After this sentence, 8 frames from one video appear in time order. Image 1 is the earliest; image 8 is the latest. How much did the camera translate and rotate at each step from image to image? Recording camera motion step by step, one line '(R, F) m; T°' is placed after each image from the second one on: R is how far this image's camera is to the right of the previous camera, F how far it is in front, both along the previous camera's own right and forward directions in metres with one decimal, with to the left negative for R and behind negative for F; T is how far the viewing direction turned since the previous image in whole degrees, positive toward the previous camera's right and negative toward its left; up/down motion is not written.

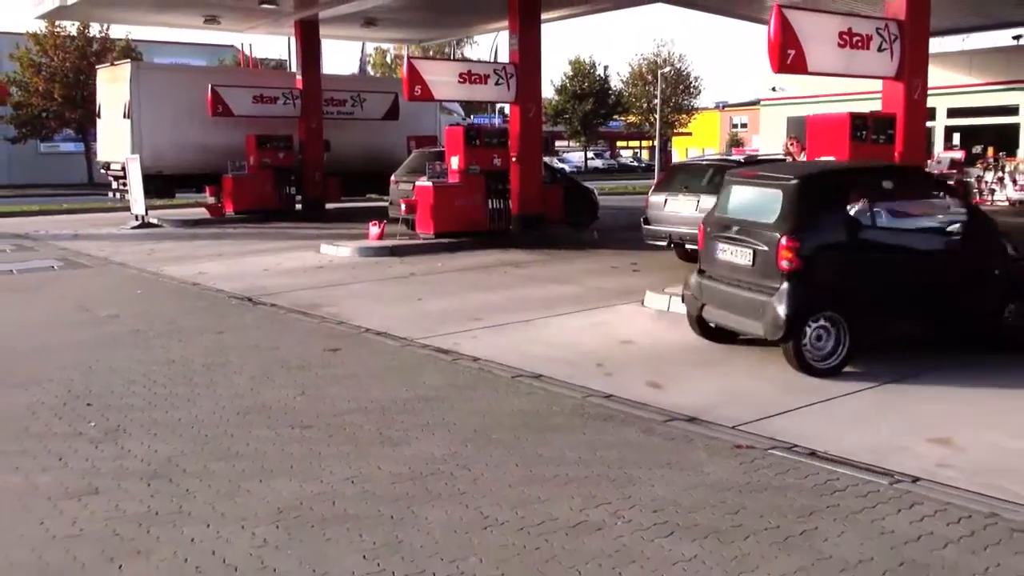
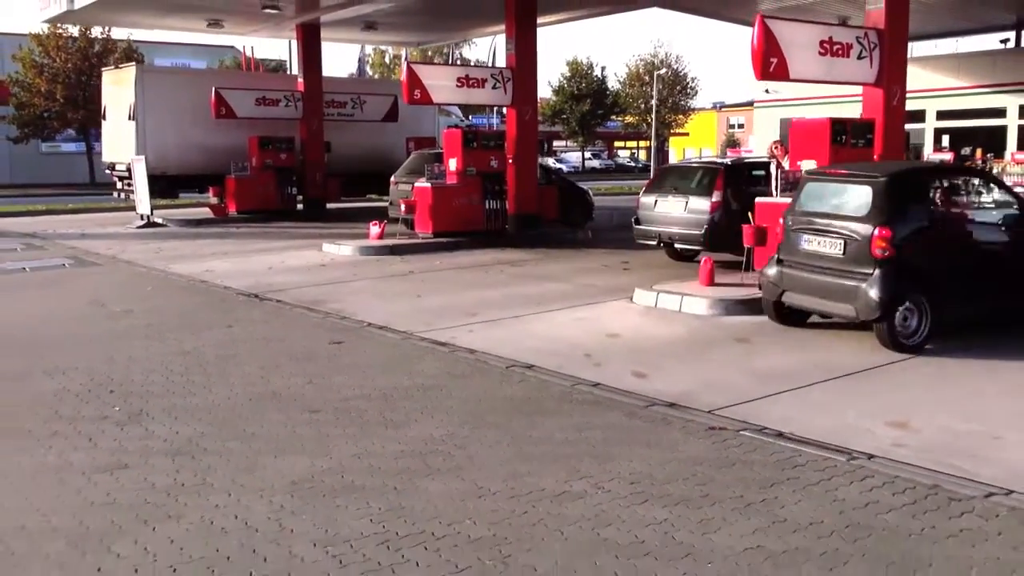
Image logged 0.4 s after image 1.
(0.0, -0.4) m; 0°
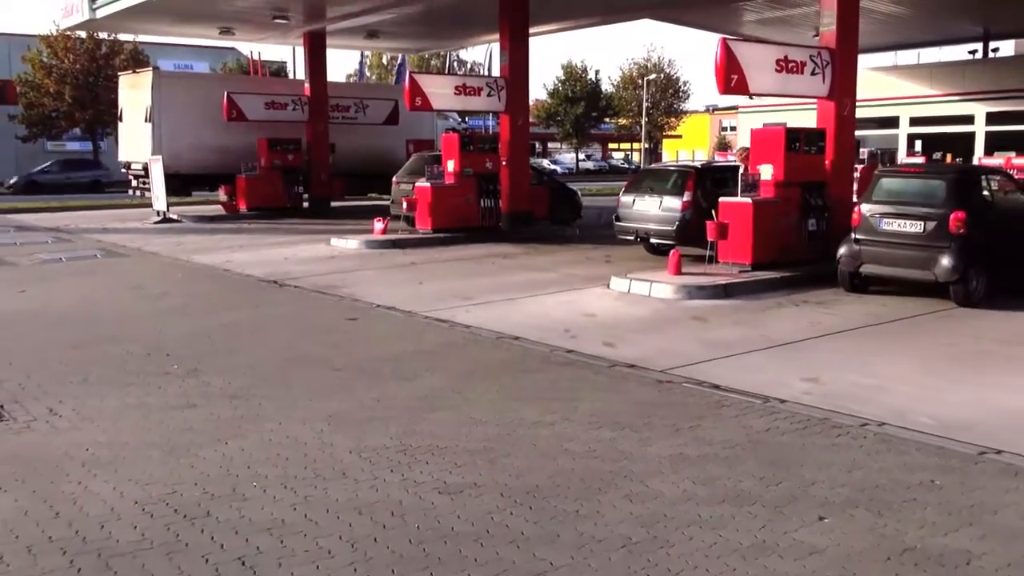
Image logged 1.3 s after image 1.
(0.0, -1.2) m; 0°
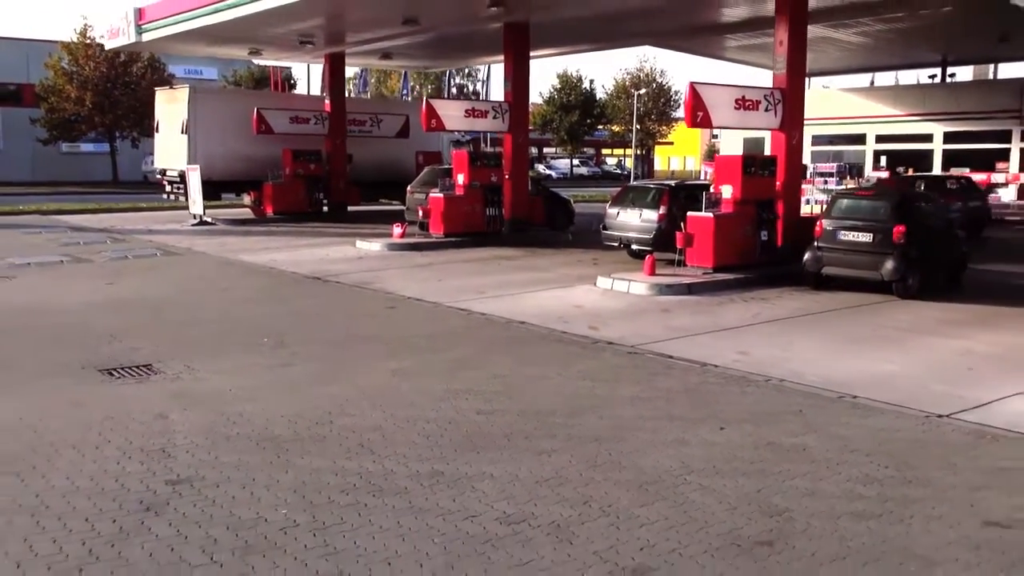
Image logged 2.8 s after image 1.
(-0.1, -2.3) m; 0°
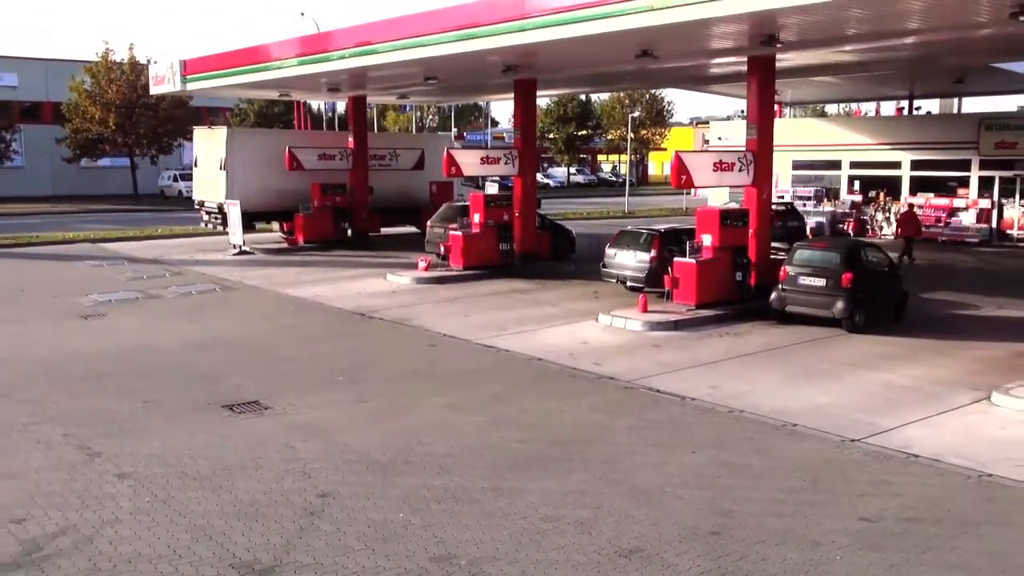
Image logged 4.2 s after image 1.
(-0.3, -2.5) m; 0°
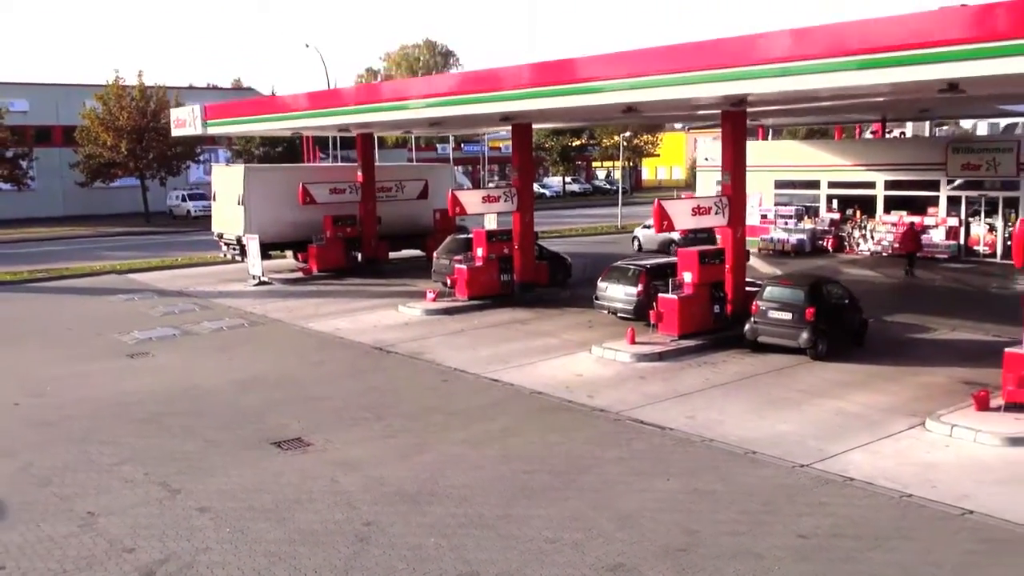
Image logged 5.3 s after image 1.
(0.0, -1.9) m; 0°
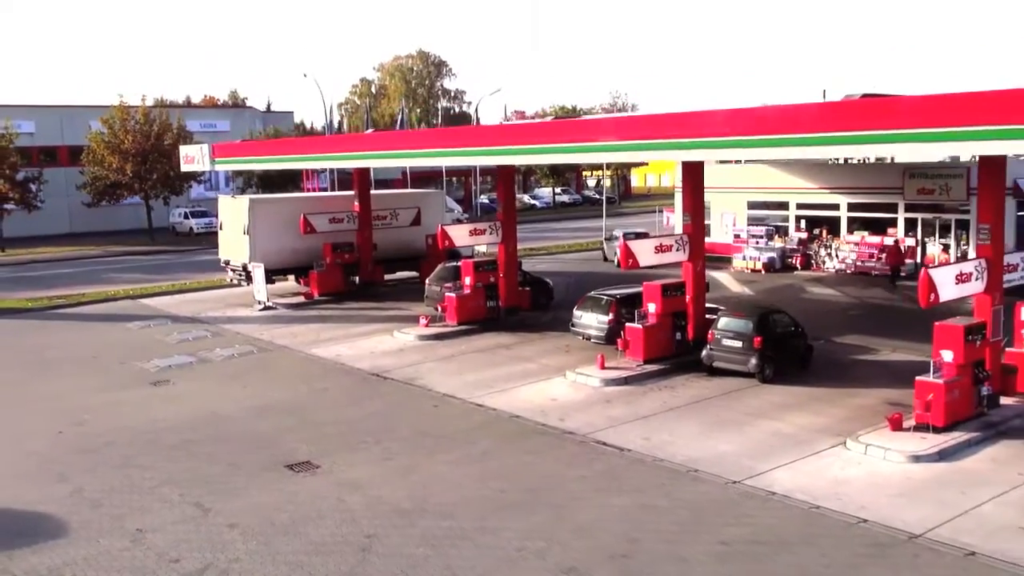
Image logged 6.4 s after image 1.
(+0.2, -2.1) m; 0°
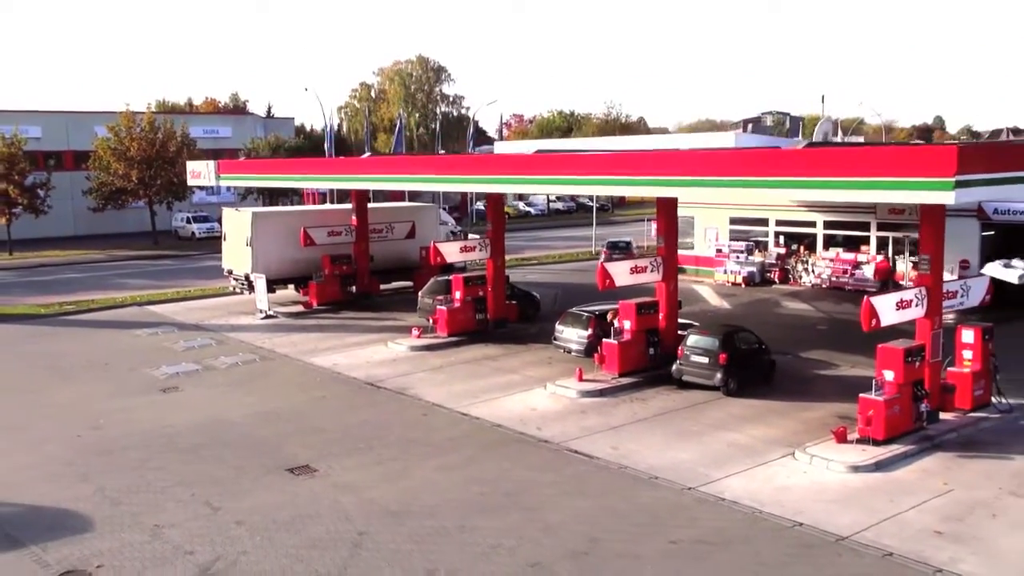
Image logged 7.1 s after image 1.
(+0.2, -1.5) m; 0°
